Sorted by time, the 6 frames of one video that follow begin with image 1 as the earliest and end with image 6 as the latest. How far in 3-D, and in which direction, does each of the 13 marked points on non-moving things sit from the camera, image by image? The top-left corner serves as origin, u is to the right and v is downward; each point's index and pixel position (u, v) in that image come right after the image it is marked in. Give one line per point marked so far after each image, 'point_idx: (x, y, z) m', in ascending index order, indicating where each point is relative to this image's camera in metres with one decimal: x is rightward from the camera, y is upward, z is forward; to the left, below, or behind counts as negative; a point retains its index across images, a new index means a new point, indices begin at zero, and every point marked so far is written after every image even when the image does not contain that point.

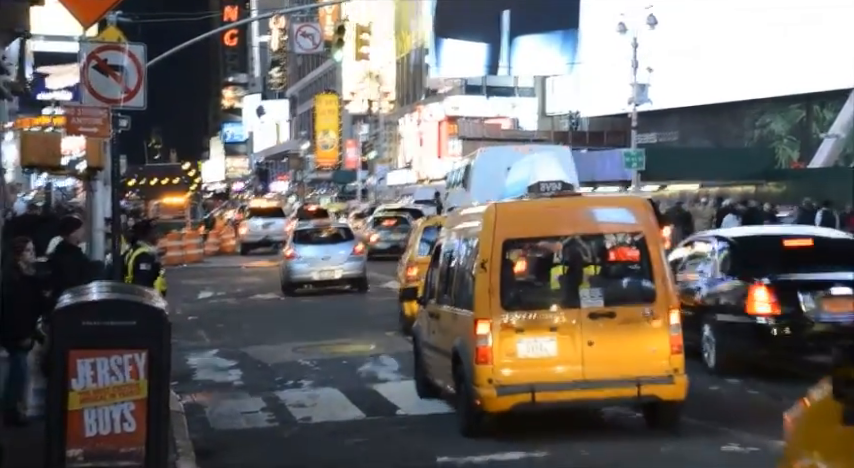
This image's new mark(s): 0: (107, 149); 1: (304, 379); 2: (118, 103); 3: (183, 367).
0: (-3.7, +1.0, +12.3) m
1: (-1.5, -1.7, +12.8) m
2: (-3.2, +1.4, +11.1) m
3: (-3.1, -1.7, +13.7) m
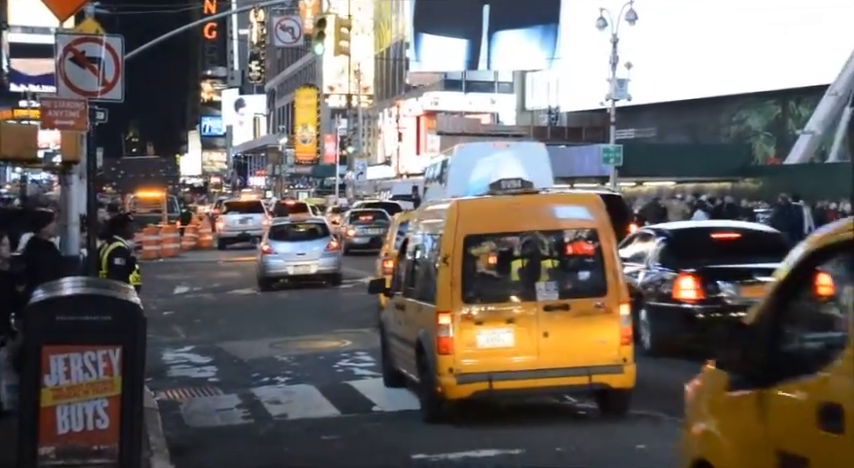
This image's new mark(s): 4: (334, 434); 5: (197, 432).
0: (-3.9, +1.0, +12.2) m
1: (-1.8, -1.7, +12.8) m
2: (-3.4, +1.4, +11.0) m
3: (-3.4, -1.6, +13.6) m
4: (-0.9, -1.9, +10.1) m
5: (-2.2, -1.9, +10.4) m
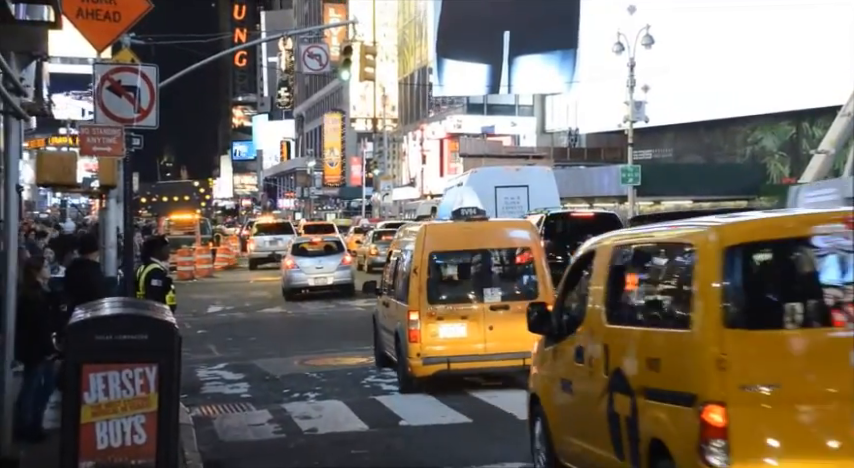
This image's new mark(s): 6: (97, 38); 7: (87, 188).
0: (-3.6, +0.8, +12.6) m
1: (-1.5, -1.9, +13.1) m
2: (-3.2, +1.2, +11.4) m
3: (-3.1, -1.9, +14.0) m
4: (-0.6, -2.1, +10.5) m
5: (-2.0, -2.2, +10.8) m
6: (-3.5, +2.1, +11.4) m
7: (-4.2, +0.6, +13.4) m
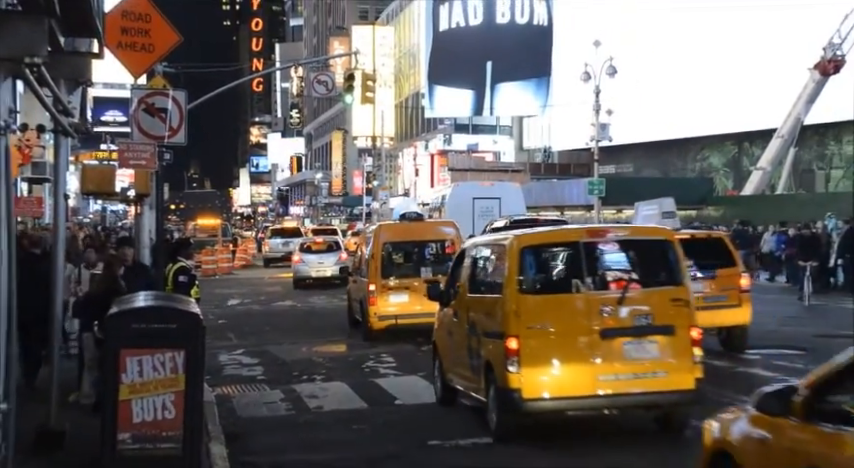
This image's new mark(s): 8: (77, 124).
0: (-3.7, +0.8, +14.4) m
1: (-1.5, -2.0, +14.9) m
2: (-3.3, +1.2, +13.2) m
3: (-3.2, -1.9, +15.8) m
4: (-0.7, -2.2, +12.2) m
5: (-2.1, -2.2, +12.6) m
6: (-3.6, +2.1, +13.1) m
7: (-4.3, +0.5, +15.2) m
8: (-4.3, +1.4, +13.1) m
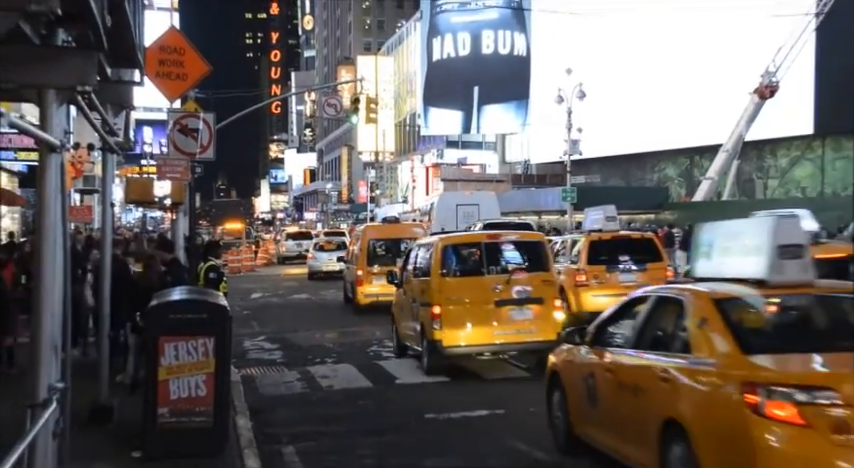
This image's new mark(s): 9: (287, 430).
0: (-3.8, +0.7, +16.5) m
1: (-1.6, -2.0, +16.9) m
2: (-3.3, +1.1, +15.3) m
3: (-3.2, -2.0, +17.9) m
4: (-0.8, -2.2, +14.3) m
5: (-2.2, -2.2, +14.7) m
6: (-3.7, +2.0, +15.3) m
7: (-4.3, +0.5, +17.3) m
8: (-4.4, +1.3, +15.3) m
9: (-1.7, -2.4, +13.0) m
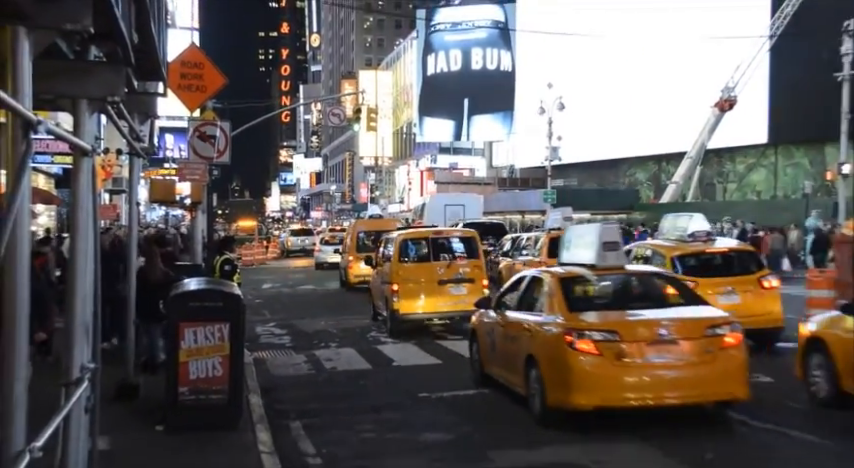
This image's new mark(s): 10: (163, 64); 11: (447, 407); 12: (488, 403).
0: (-3.8, +0.8, +18.2) m
1: (-1.7, -1.9, +18.6) m
2: (-3.4, +1.2, +17.0) m
3: (-3.2, -1.9, +19.6) m
4: (-0.9, -2.2, +15.9) m
5: (-2.3, -2.2, +16.3) m
6: (-3.8, +2.1, +16.9) m
7: (-4.4, +0.6, +19.0) m
8: (-4.5, +1.4, +17.0) m
9: (-1.8, -2.3, +14.7) m
10: (-4.1, +2.6, +16.4) m
11: (+0.2, -2.3, +14.0) m
12: (+0.8, -2.2, +14.0) m
